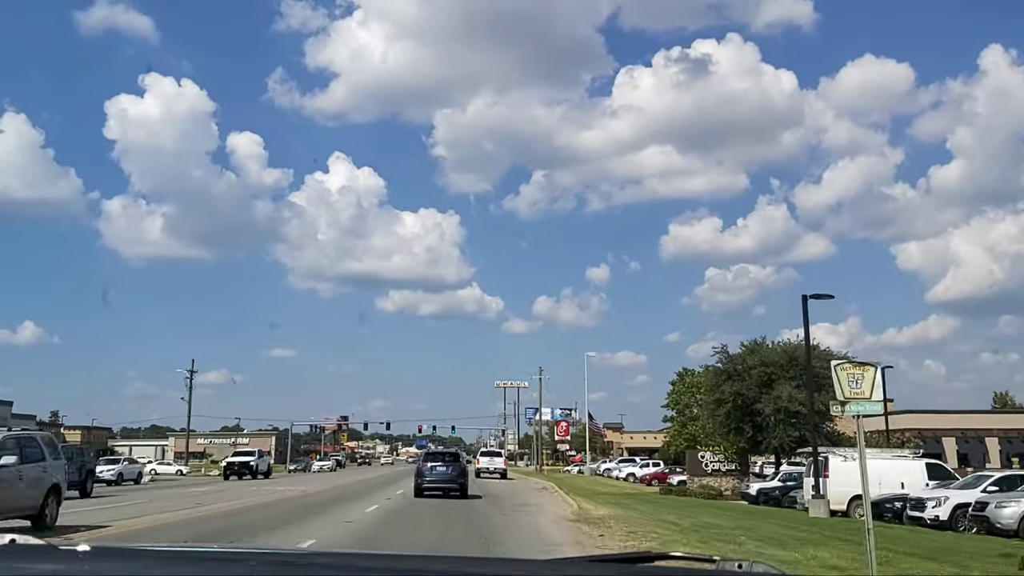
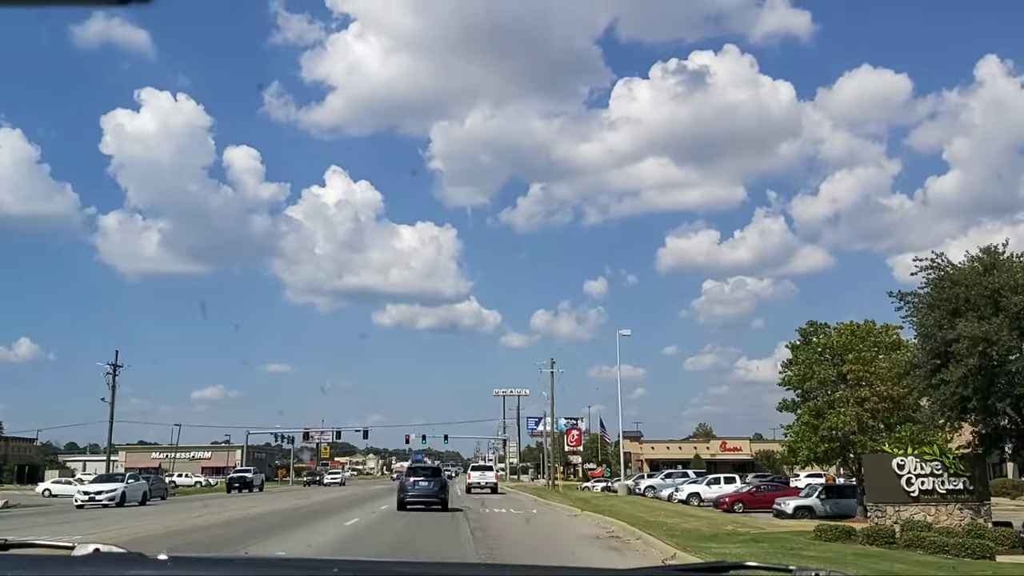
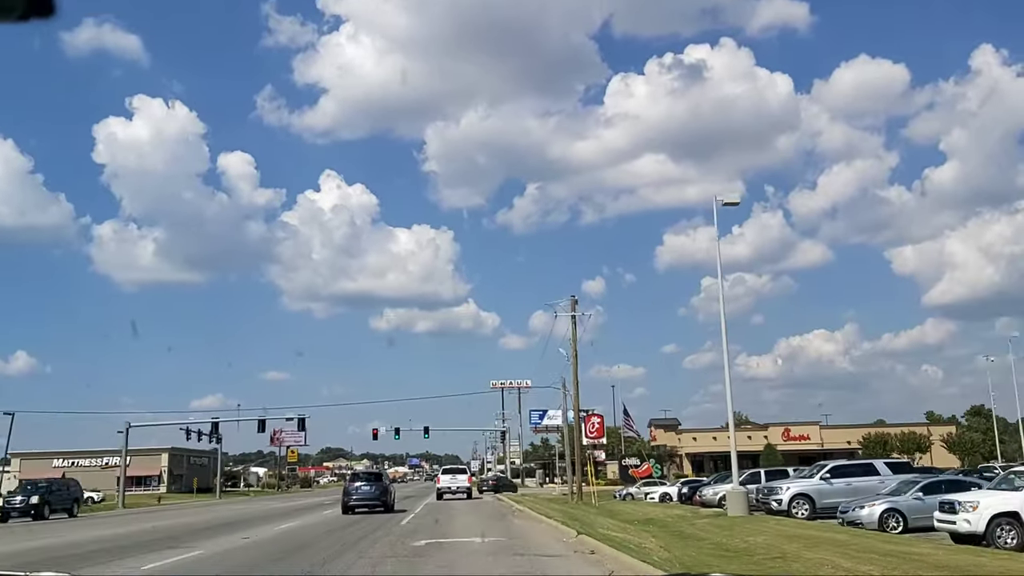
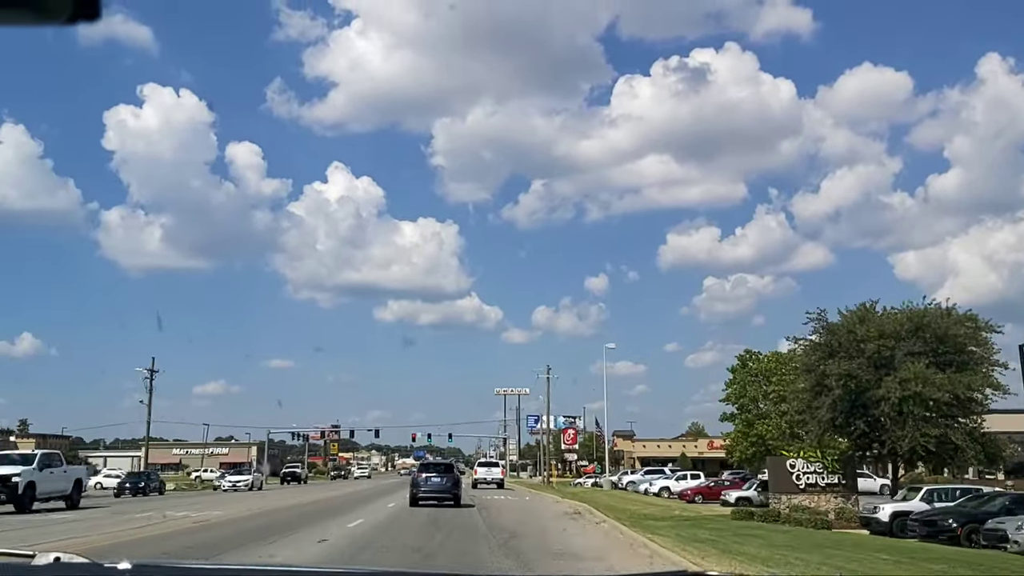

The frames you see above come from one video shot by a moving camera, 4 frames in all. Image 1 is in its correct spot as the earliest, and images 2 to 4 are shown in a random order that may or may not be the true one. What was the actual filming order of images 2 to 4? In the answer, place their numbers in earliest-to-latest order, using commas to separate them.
4, 2, 3
